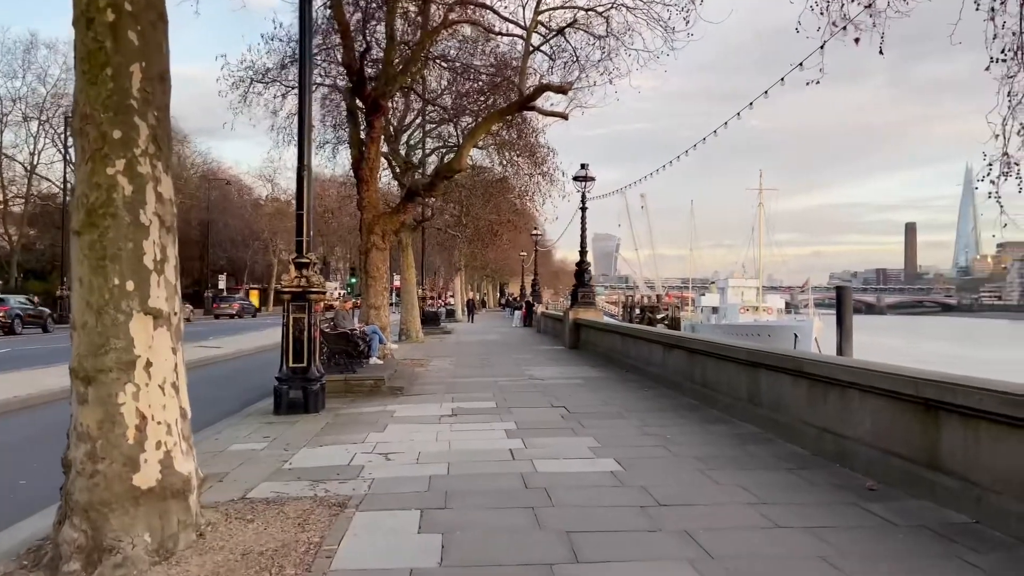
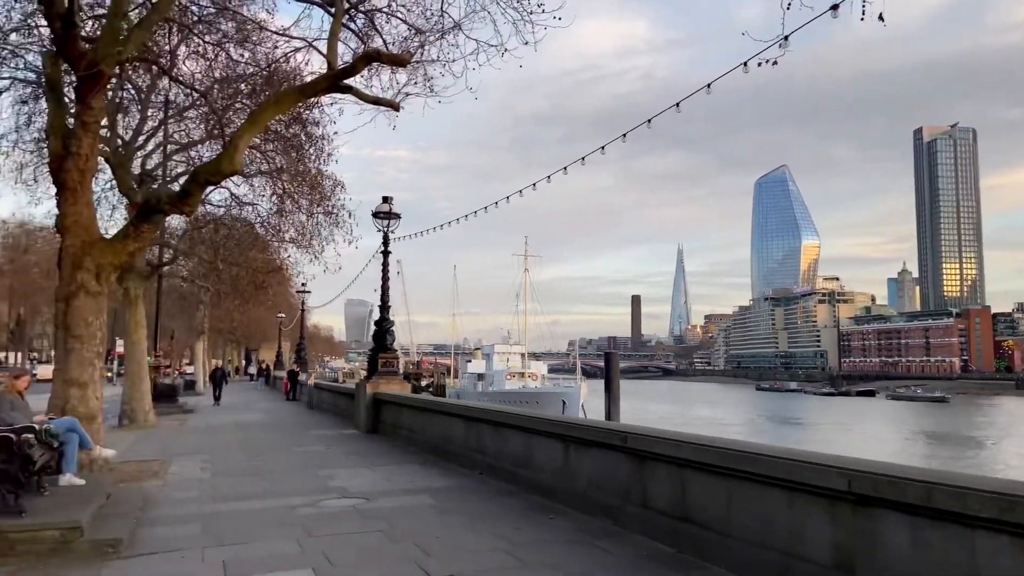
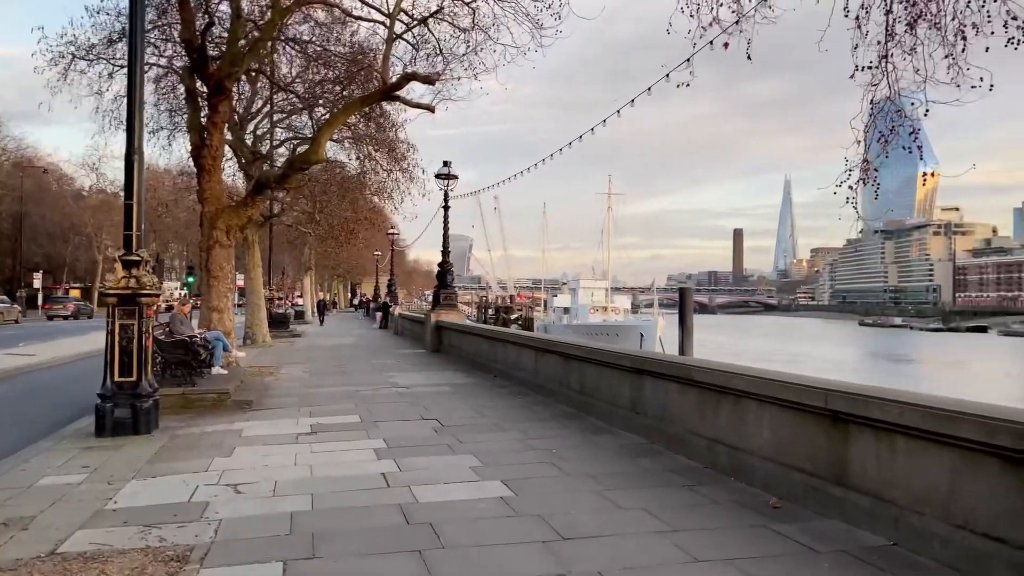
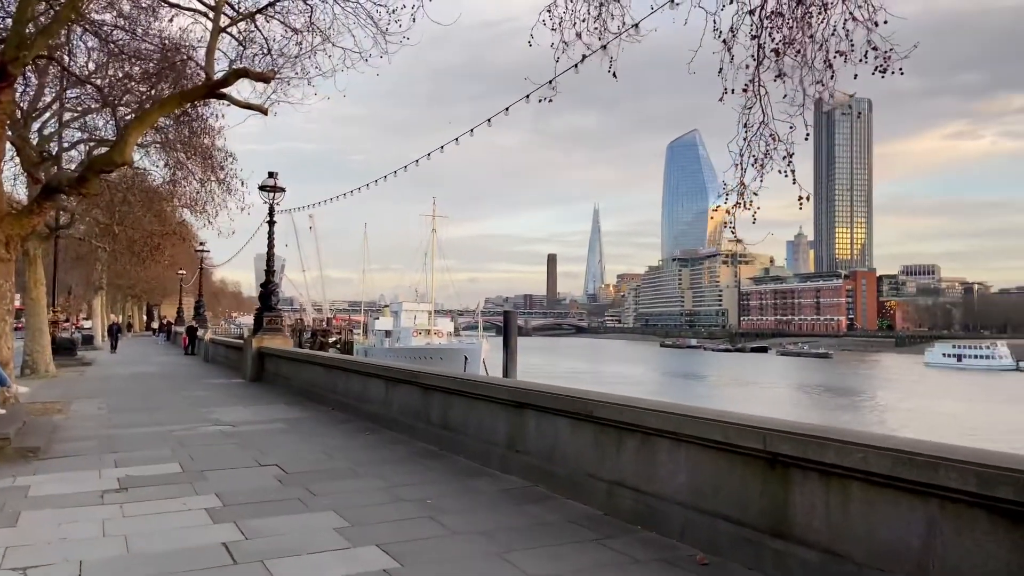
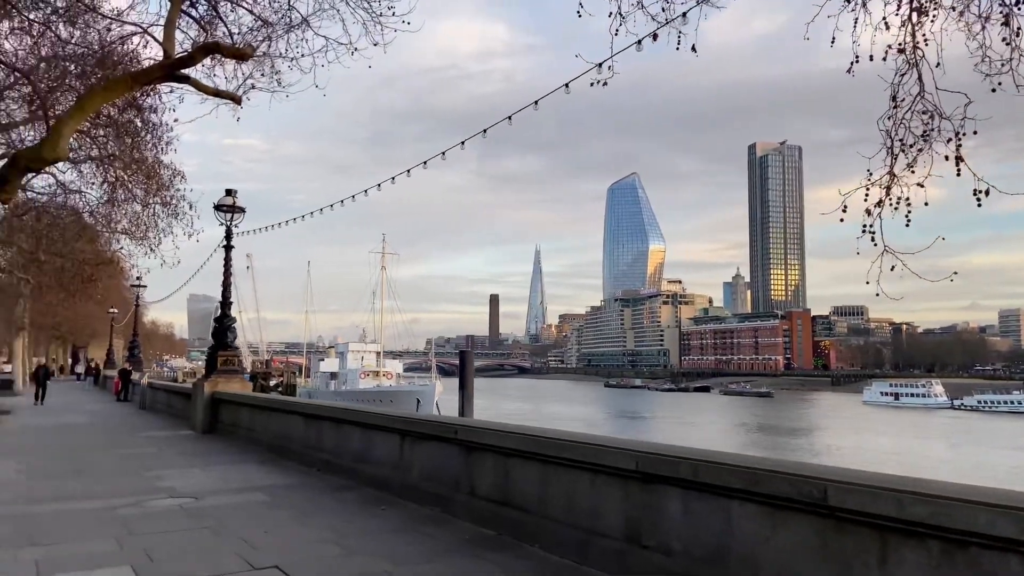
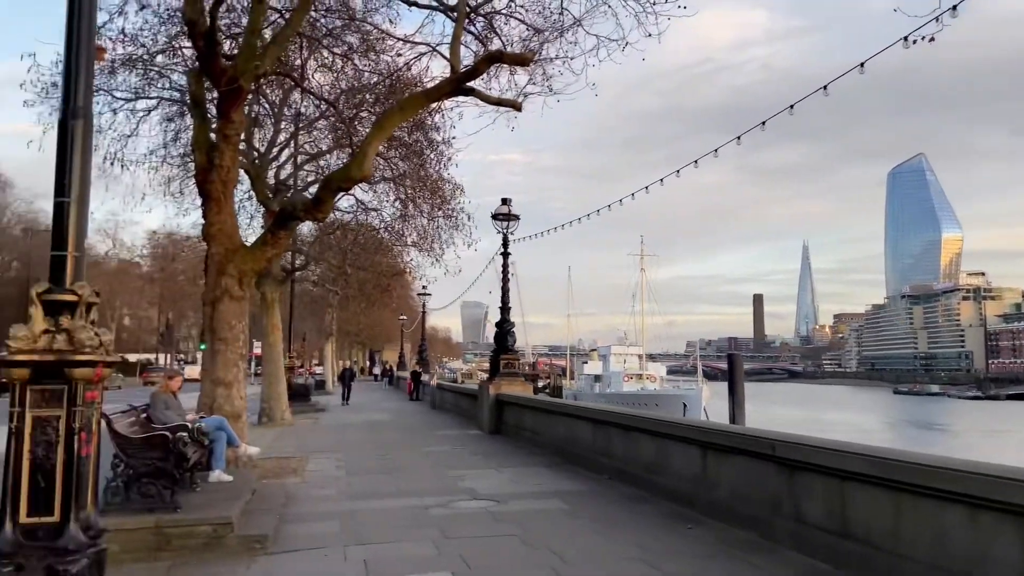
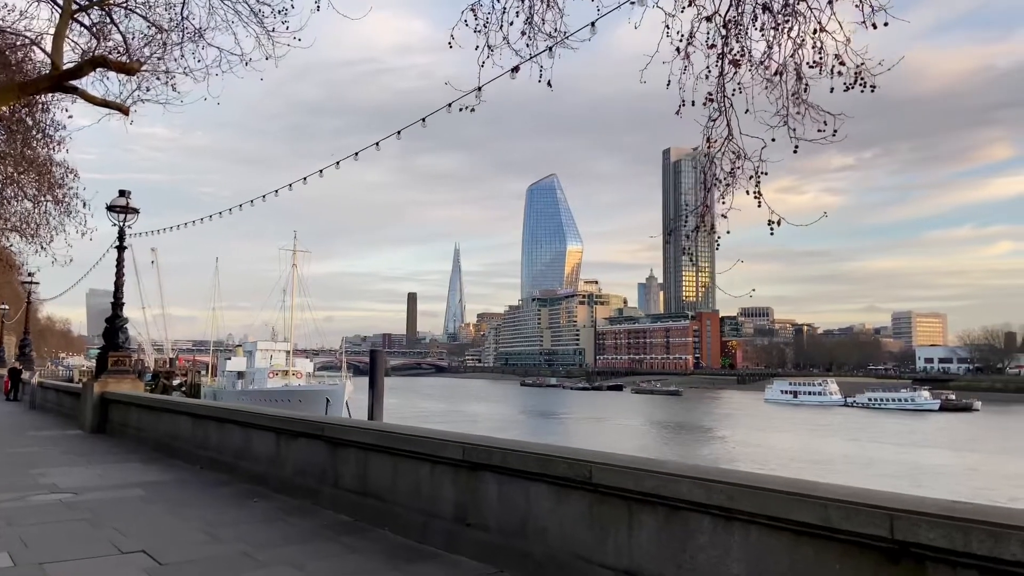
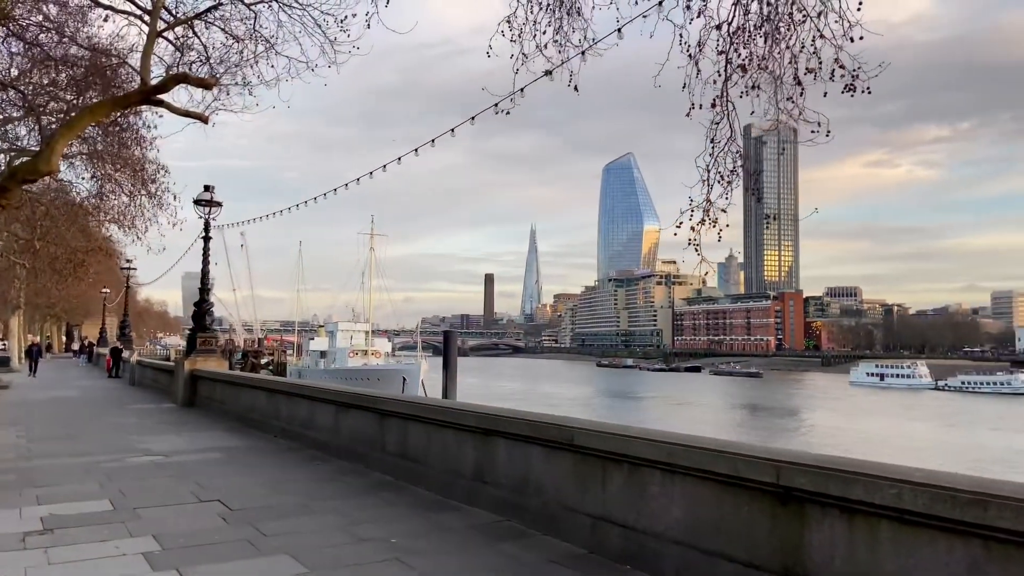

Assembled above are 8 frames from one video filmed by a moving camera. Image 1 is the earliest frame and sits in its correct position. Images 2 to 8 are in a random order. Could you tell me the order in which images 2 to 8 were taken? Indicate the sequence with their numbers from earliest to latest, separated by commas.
3, 4, 8, 7, 5, 2, 6
